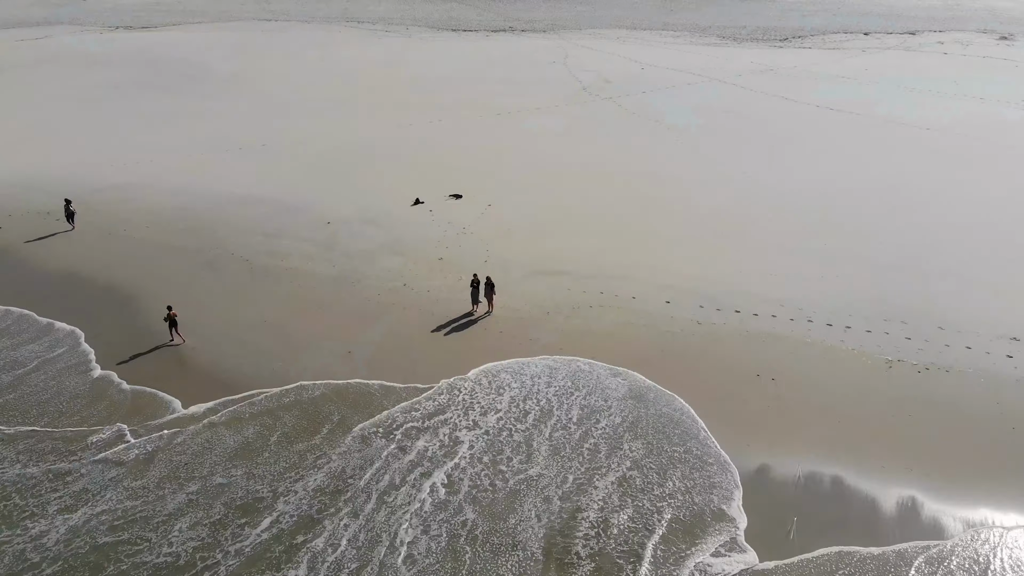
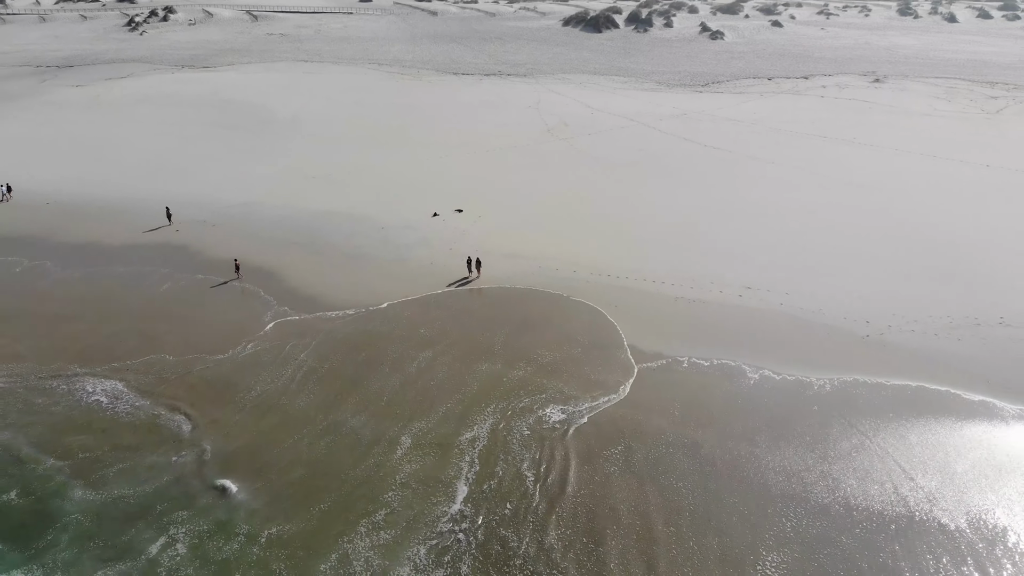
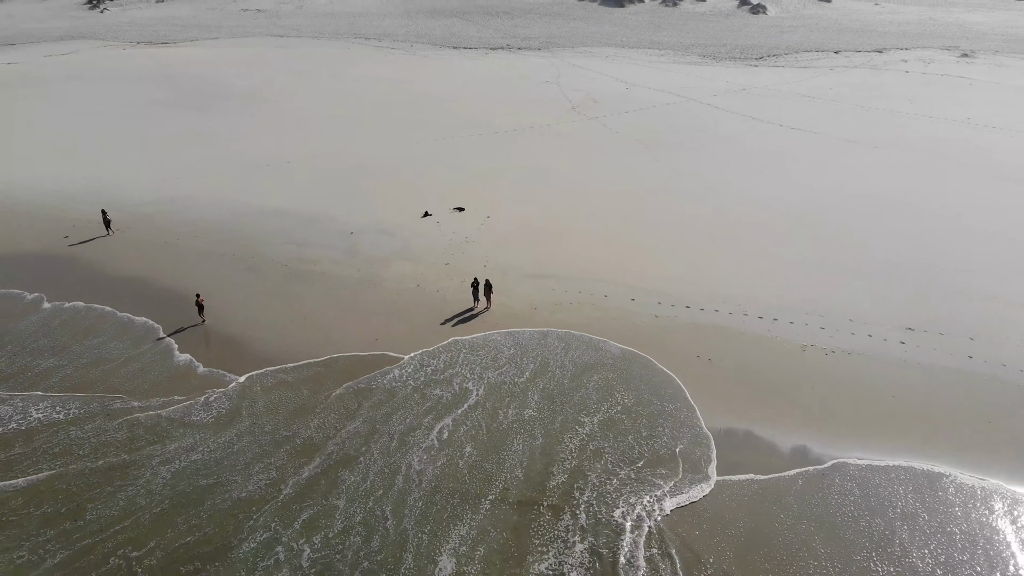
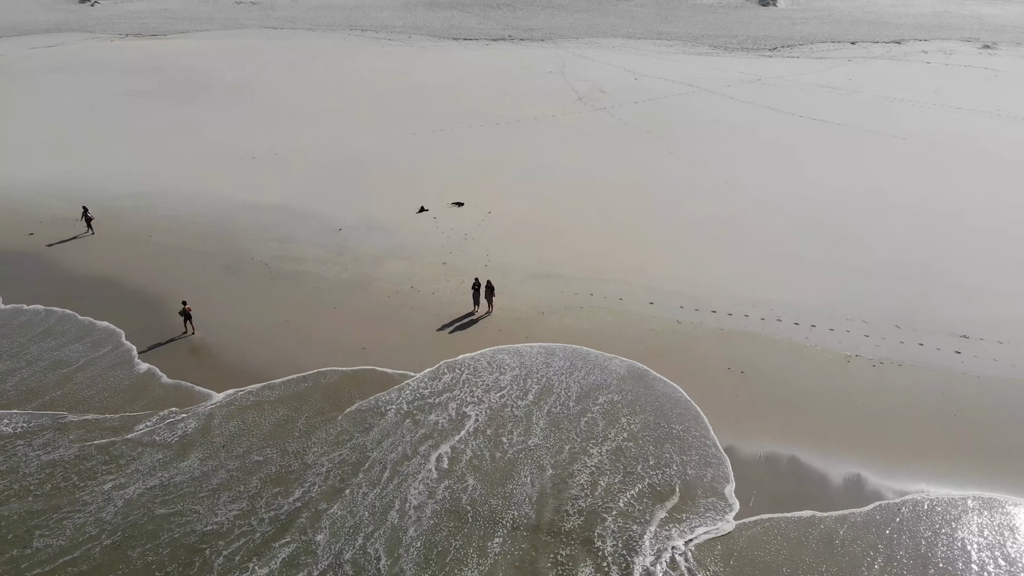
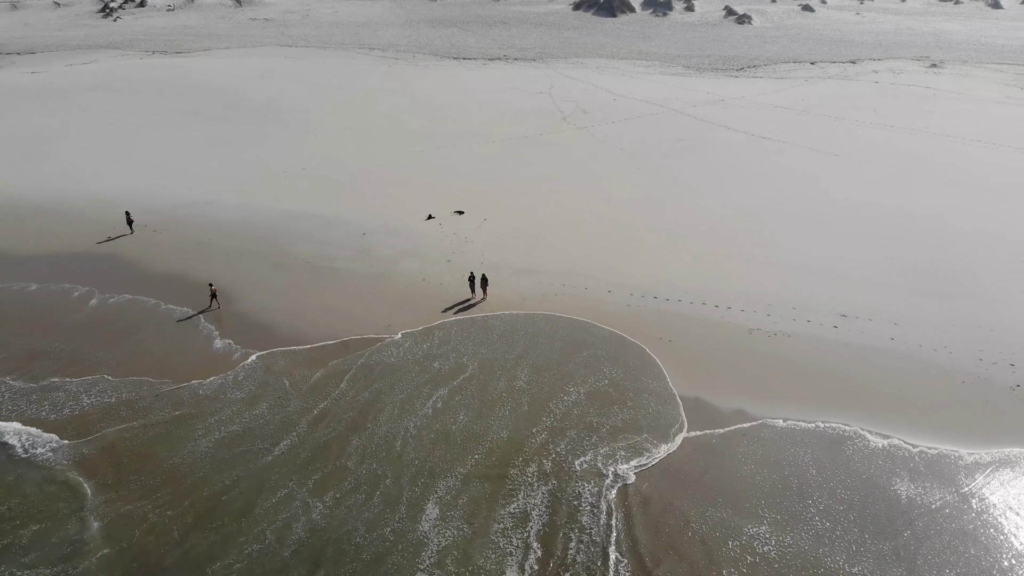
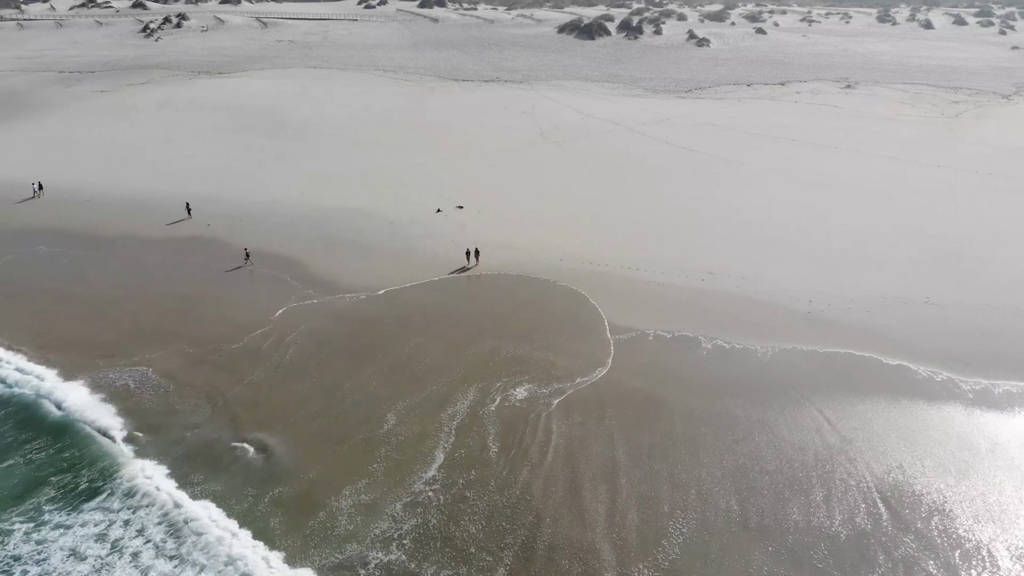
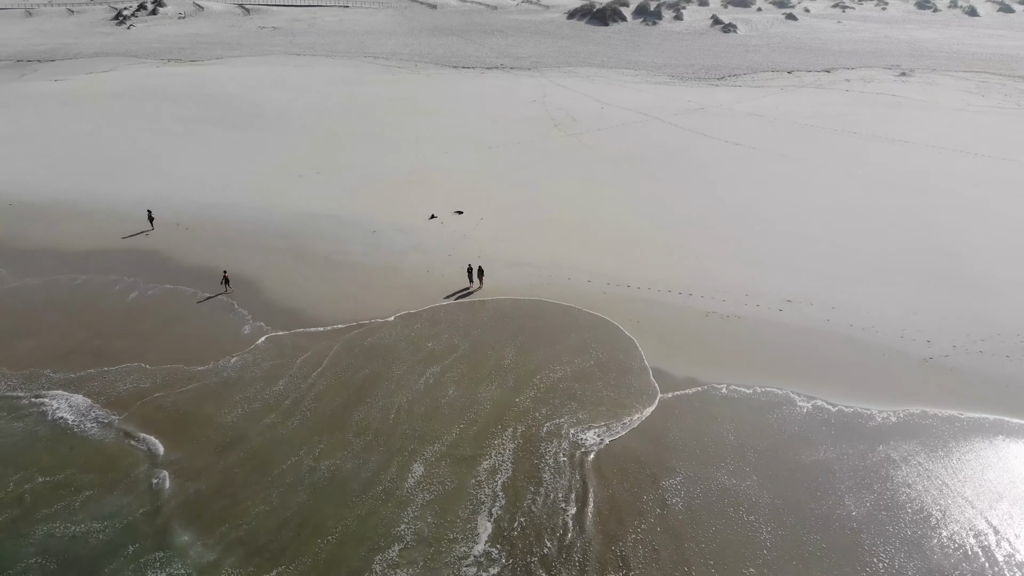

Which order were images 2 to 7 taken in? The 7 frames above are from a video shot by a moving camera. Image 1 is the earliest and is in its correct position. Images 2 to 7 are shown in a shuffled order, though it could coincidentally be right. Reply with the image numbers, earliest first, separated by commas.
4, 3, 5, 7, 2, 6
